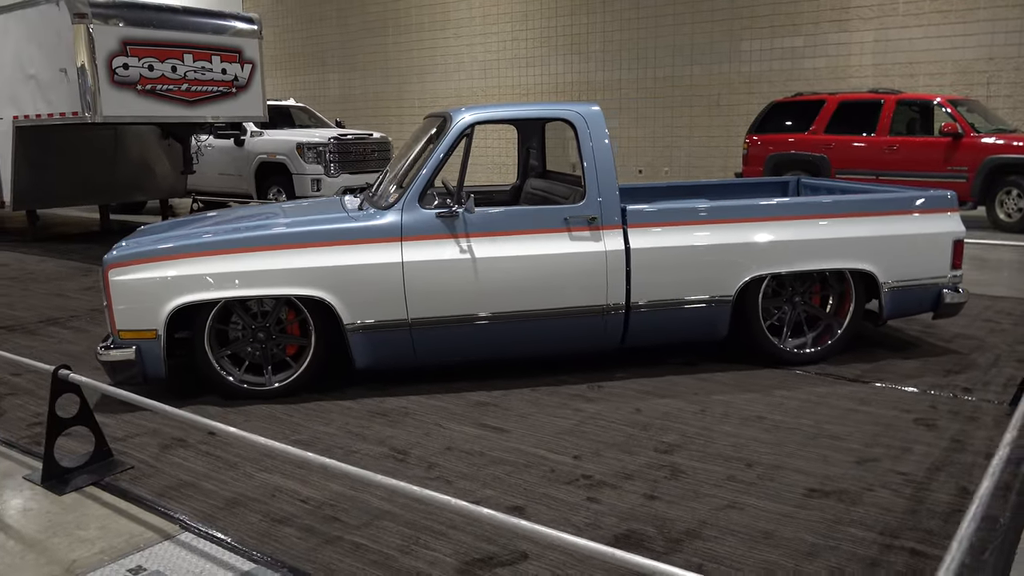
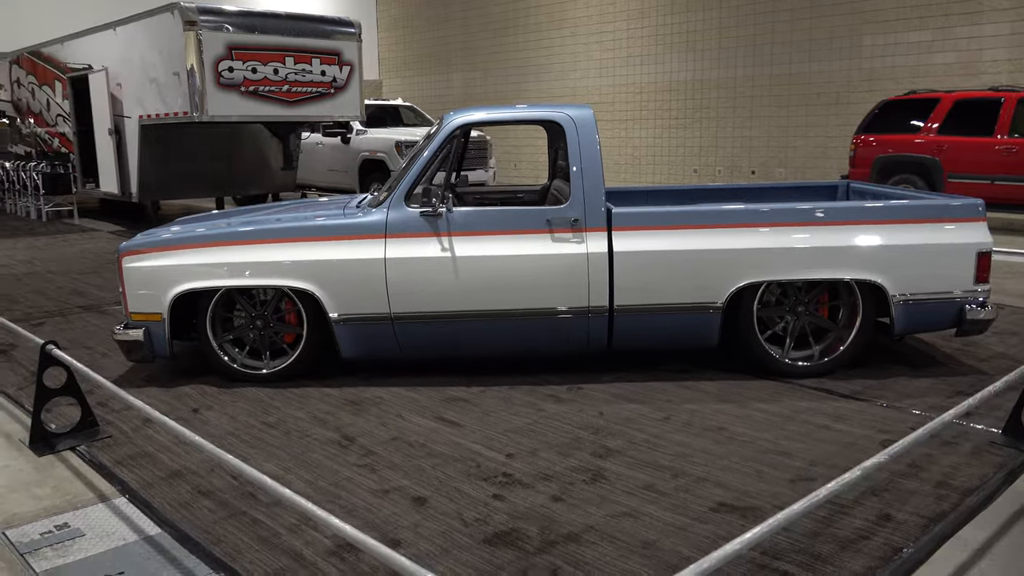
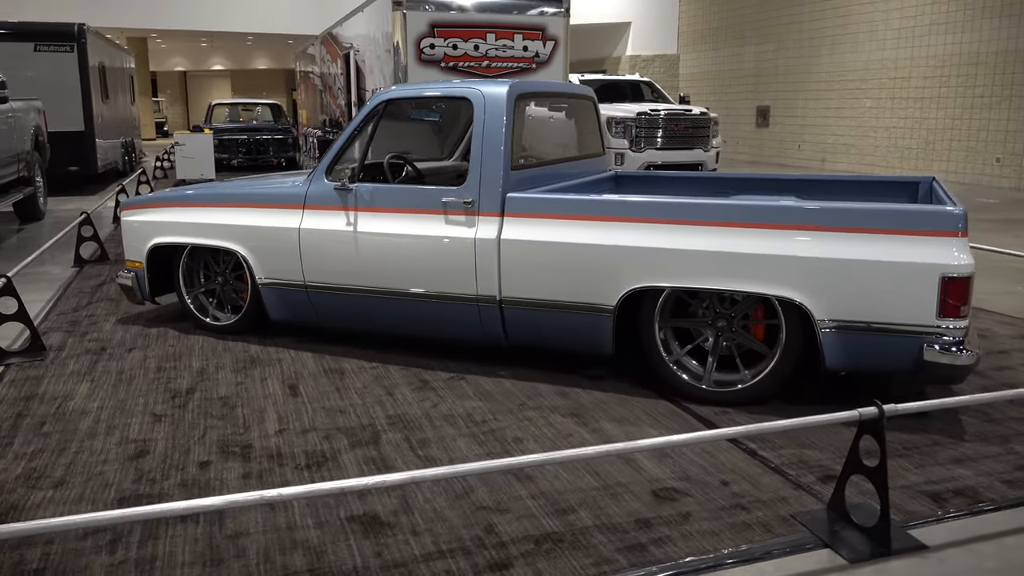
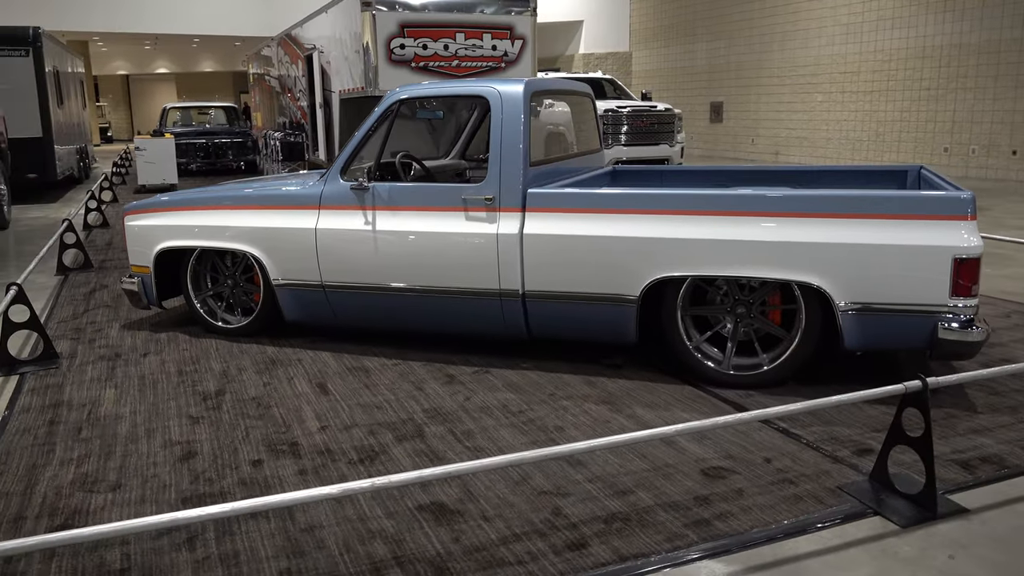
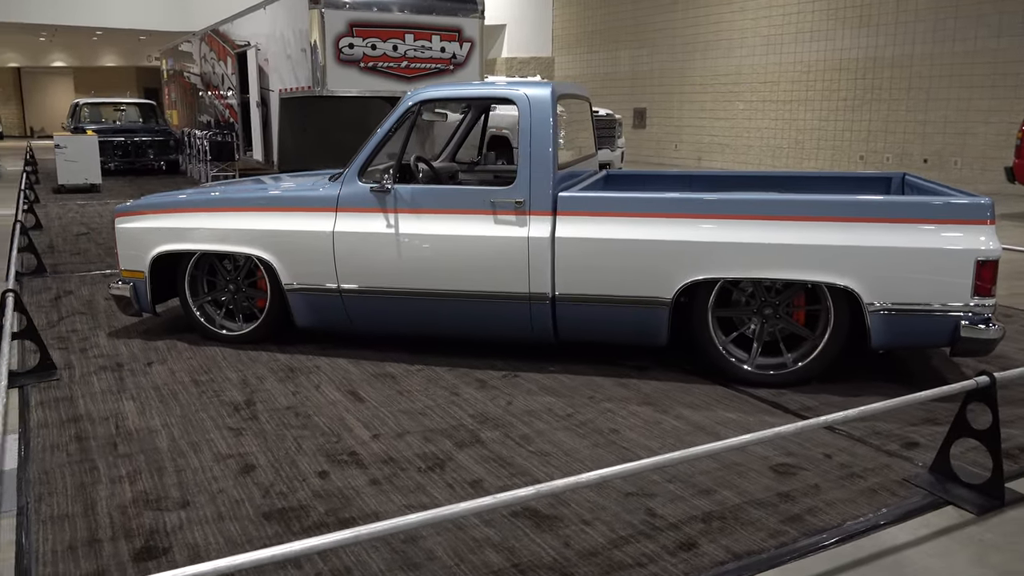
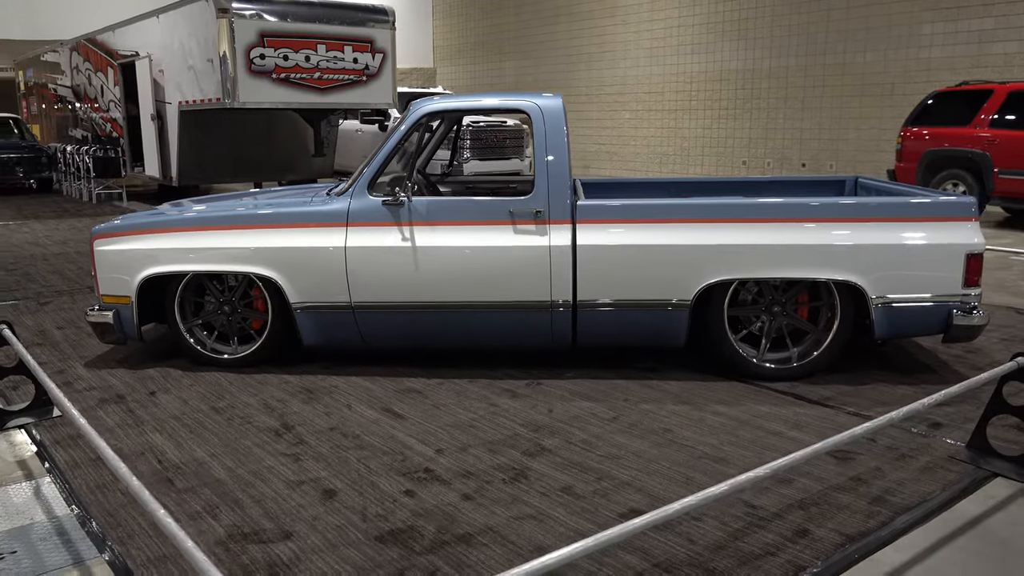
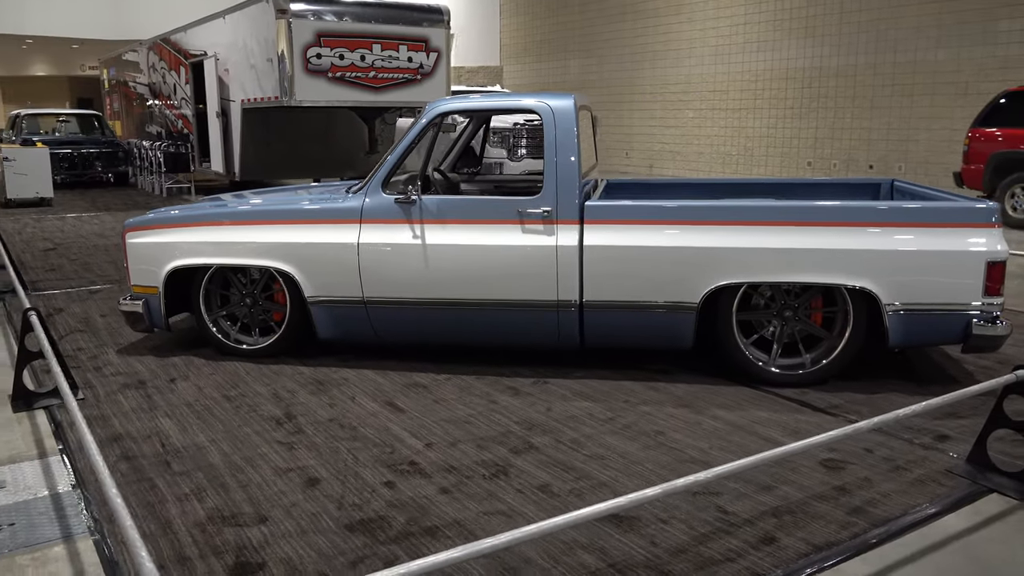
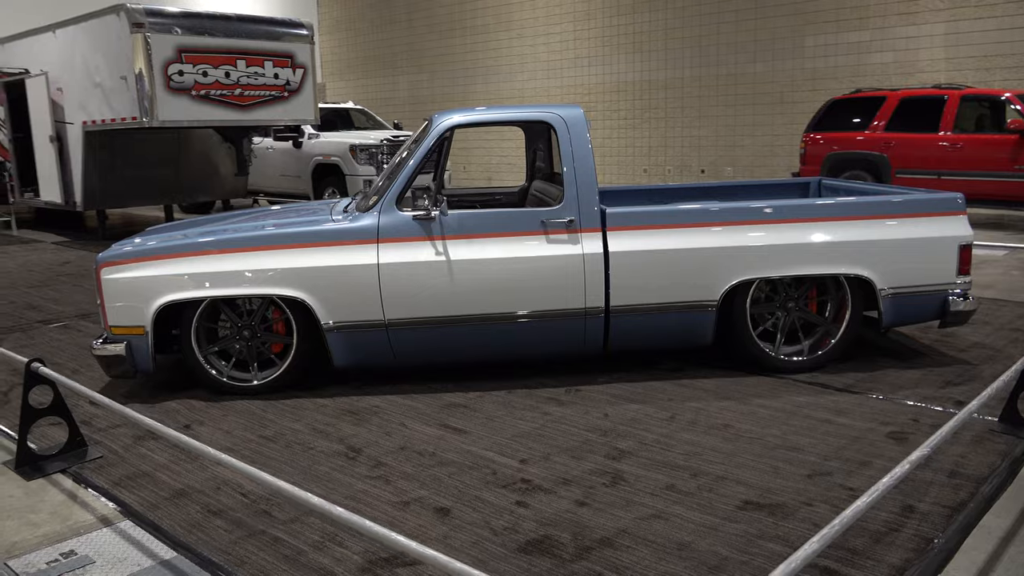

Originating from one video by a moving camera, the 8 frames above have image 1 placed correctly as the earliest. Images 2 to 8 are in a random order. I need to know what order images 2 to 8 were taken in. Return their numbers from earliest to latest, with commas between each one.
8, 2, 6, 7, 5, 4, 3
